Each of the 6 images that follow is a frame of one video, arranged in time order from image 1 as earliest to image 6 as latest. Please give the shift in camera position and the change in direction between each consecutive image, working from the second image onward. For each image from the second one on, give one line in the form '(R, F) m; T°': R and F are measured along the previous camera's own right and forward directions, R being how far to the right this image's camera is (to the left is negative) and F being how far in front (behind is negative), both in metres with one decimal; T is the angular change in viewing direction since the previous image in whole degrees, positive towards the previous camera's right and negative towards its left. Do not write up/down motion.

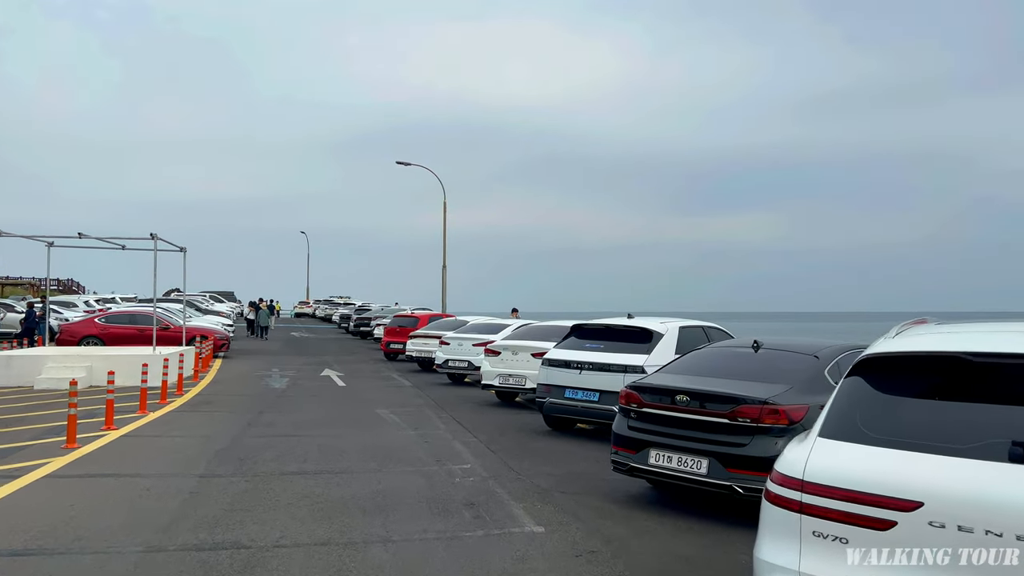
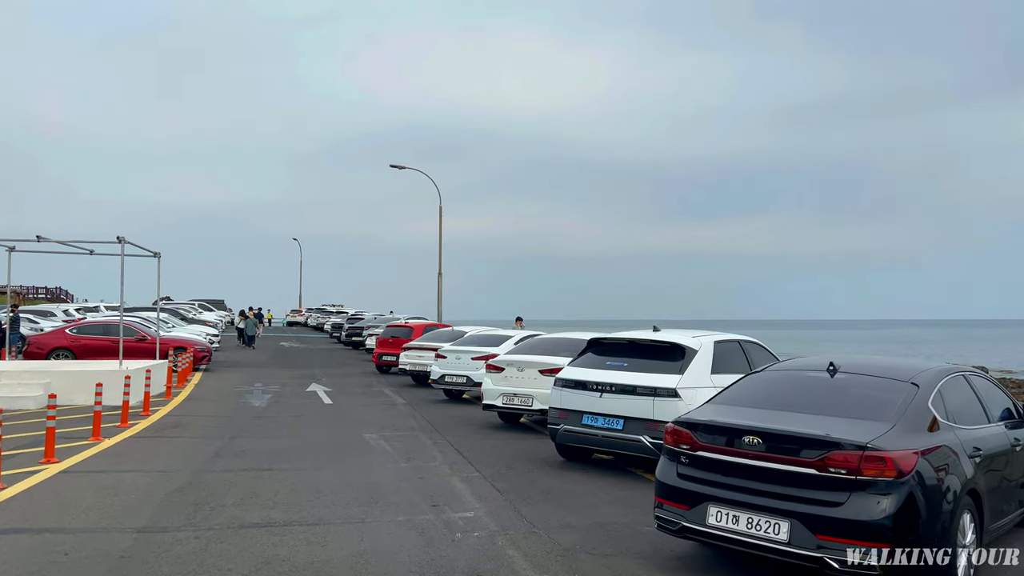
(-0.1, +1.4) m; 0°
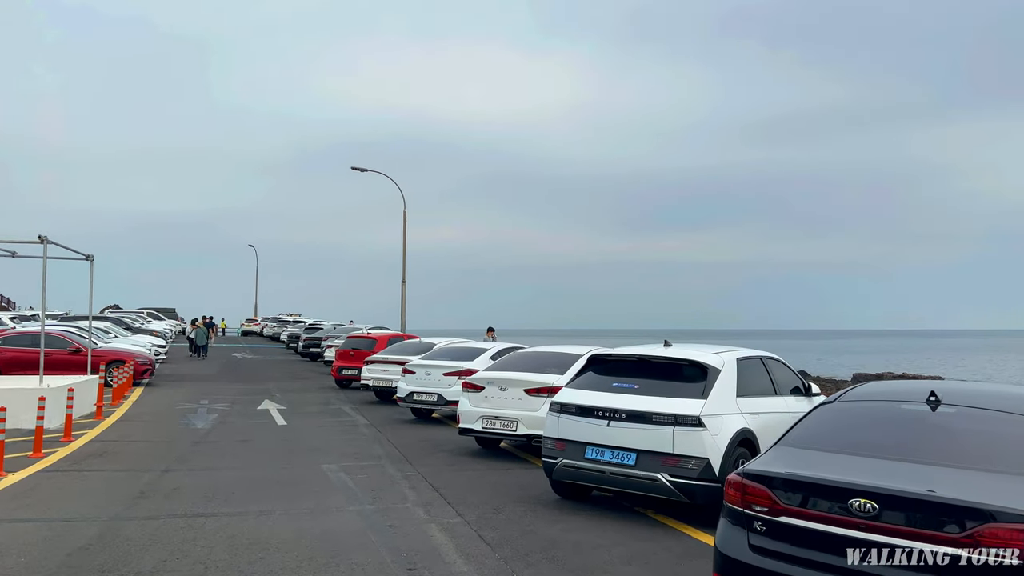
(-0.3, +1.4) m; +3°
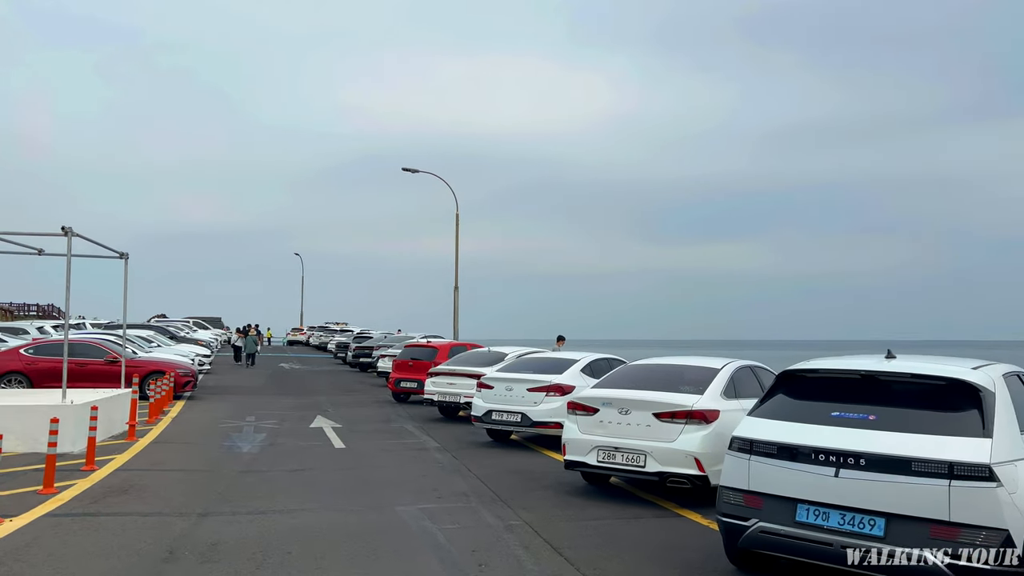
(-0.9, +2.1) m; -3°
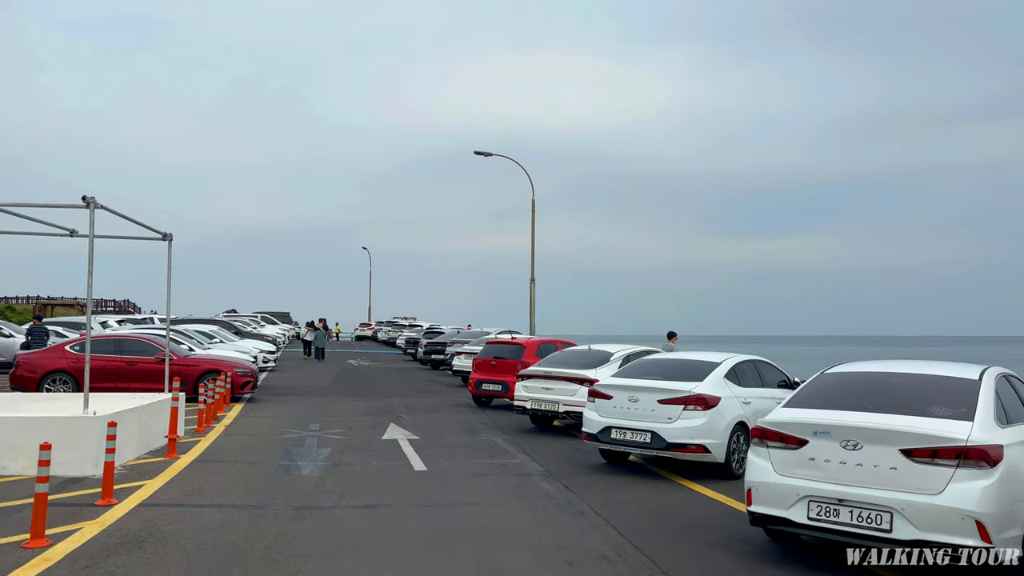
(-0.7, +2.5) m; -5°
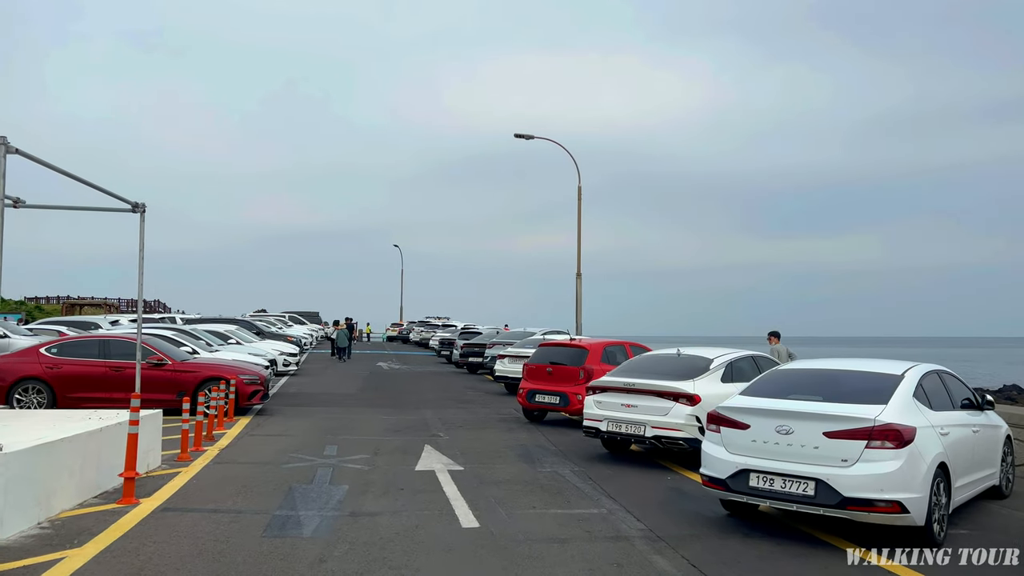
(-0.5, +2.8) m; -2°
